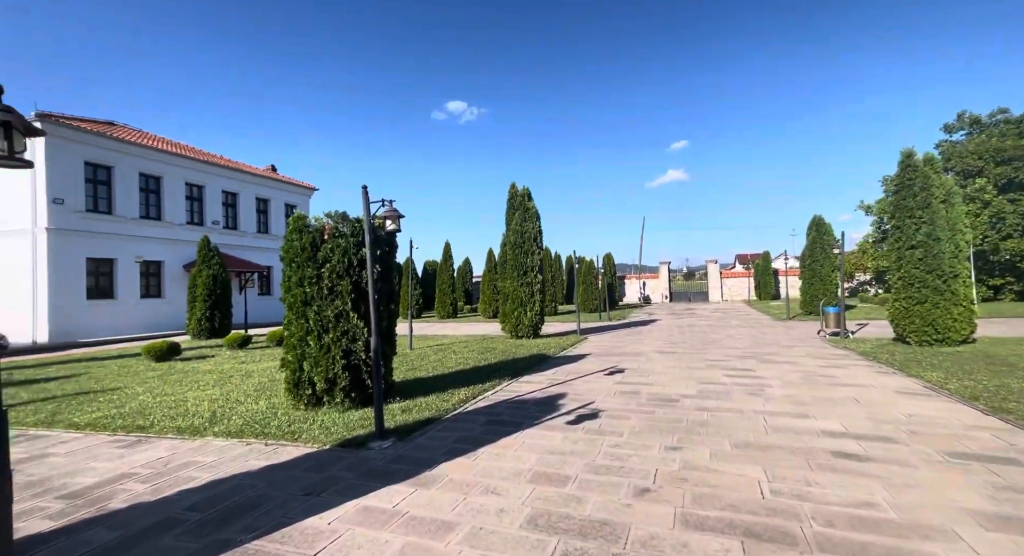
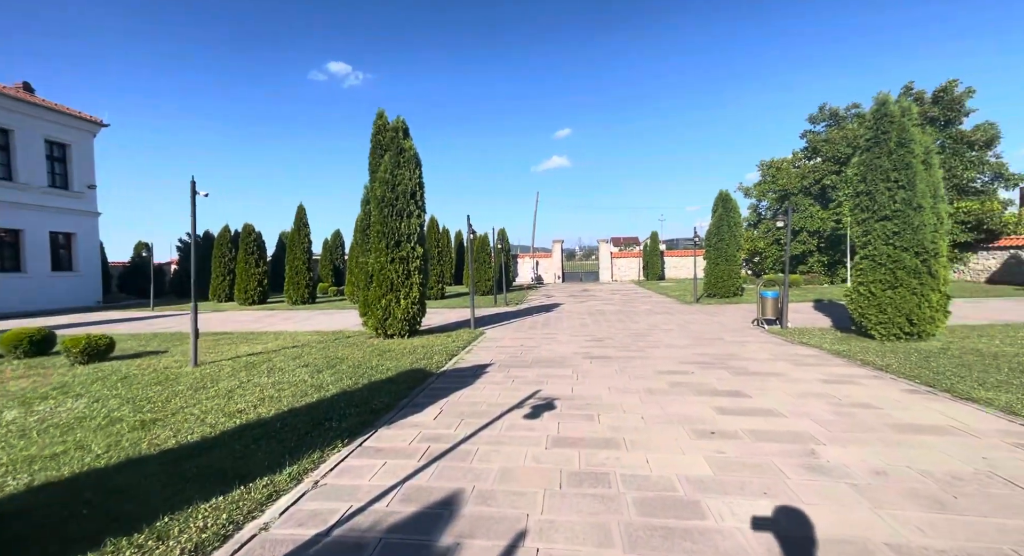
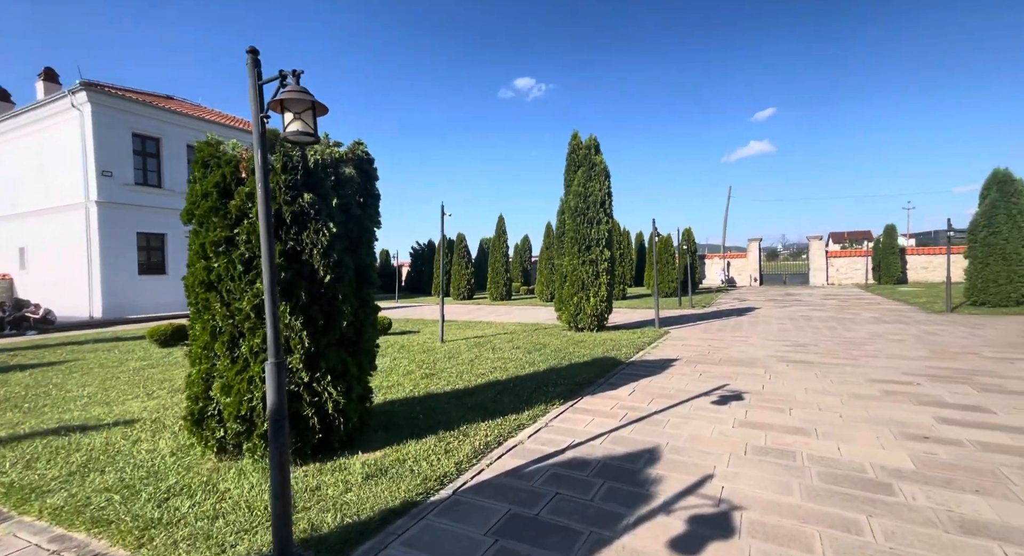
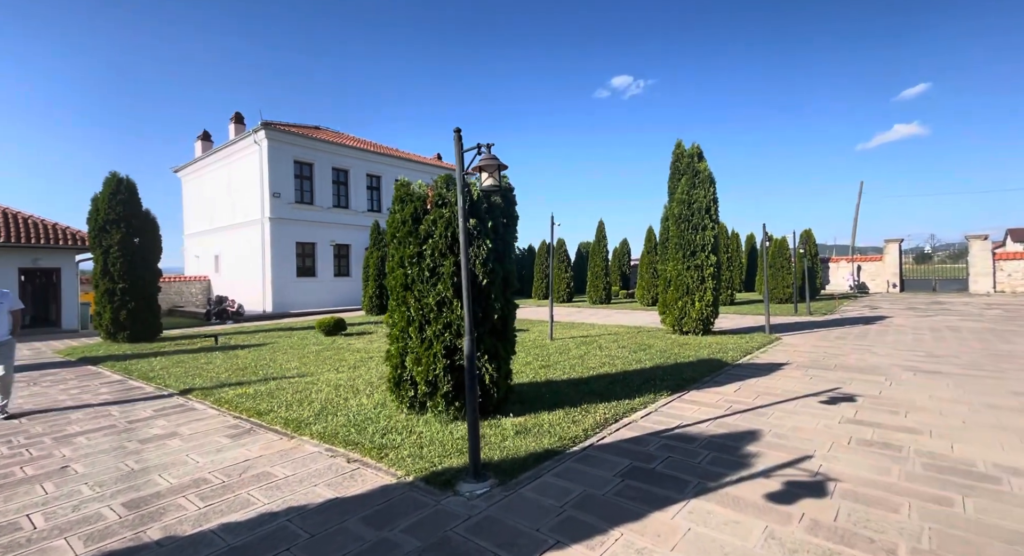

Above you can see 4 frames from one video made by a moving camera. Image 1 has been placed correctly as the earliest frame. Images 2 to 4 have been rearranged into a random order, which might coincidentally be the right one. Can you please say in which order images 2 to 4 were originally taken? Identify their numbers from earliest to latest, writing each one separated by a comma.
4, 3, 2
